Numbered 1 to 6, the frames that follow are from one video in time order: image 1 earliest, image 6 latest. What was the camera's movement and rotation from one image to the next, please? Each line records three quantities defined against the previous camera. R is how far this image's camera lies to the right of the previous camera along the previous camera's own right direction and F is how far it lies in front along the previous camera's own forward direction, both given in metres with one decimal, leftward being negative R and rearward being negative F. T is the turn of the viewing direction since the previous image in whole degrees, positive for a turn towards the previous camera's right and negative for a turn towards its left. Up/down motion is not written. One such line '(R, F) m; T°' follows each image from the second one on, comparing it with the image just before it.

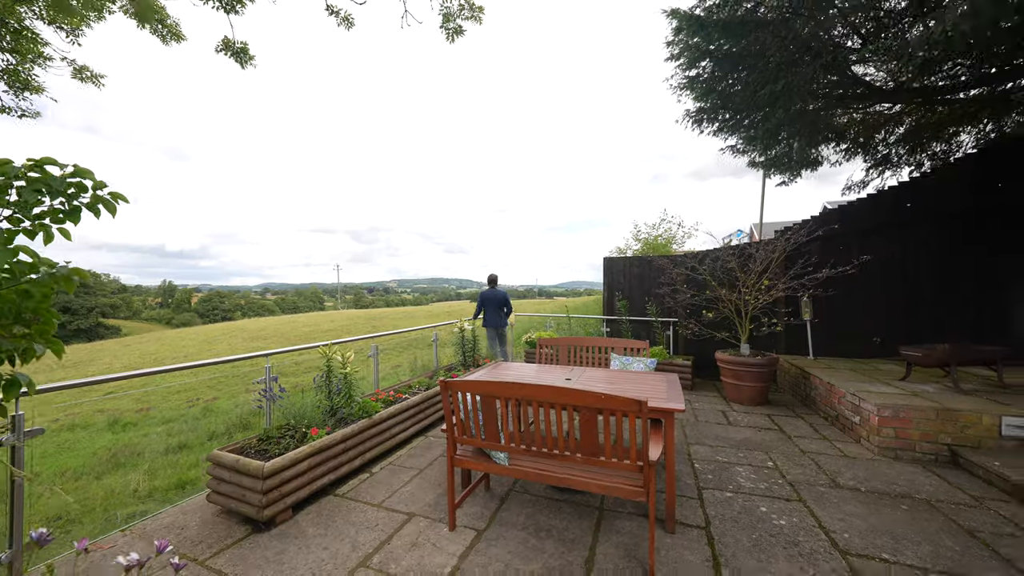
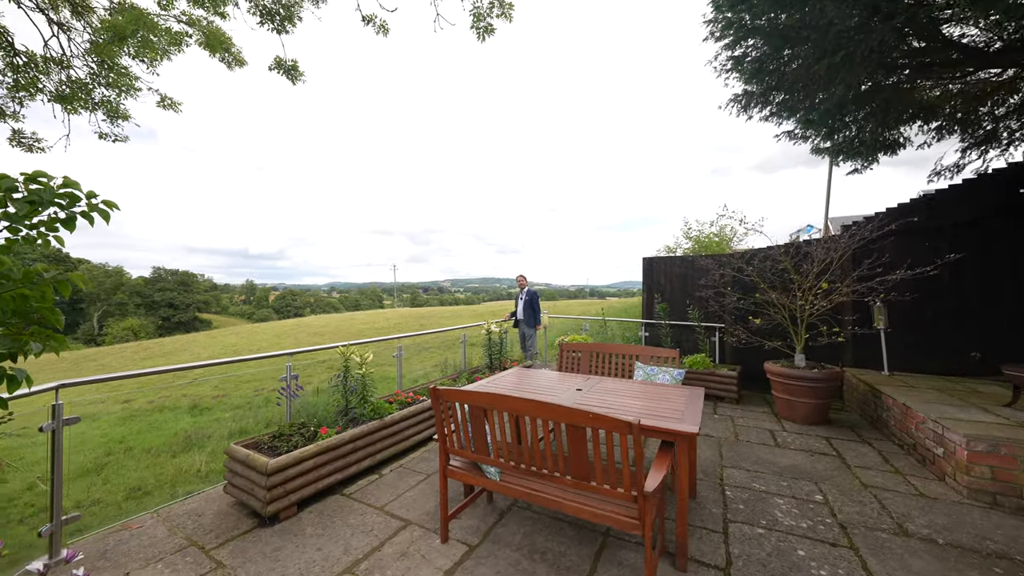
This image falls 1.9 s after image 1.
(+0.3, +0.1) m; -8°
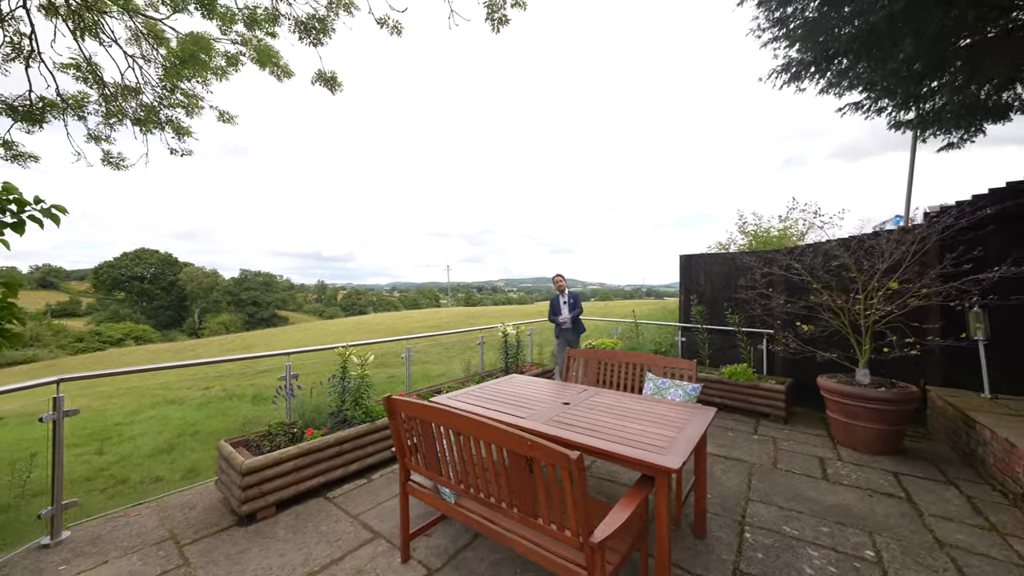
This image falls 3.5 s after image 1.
(+0.5, +0.2) m; -8°
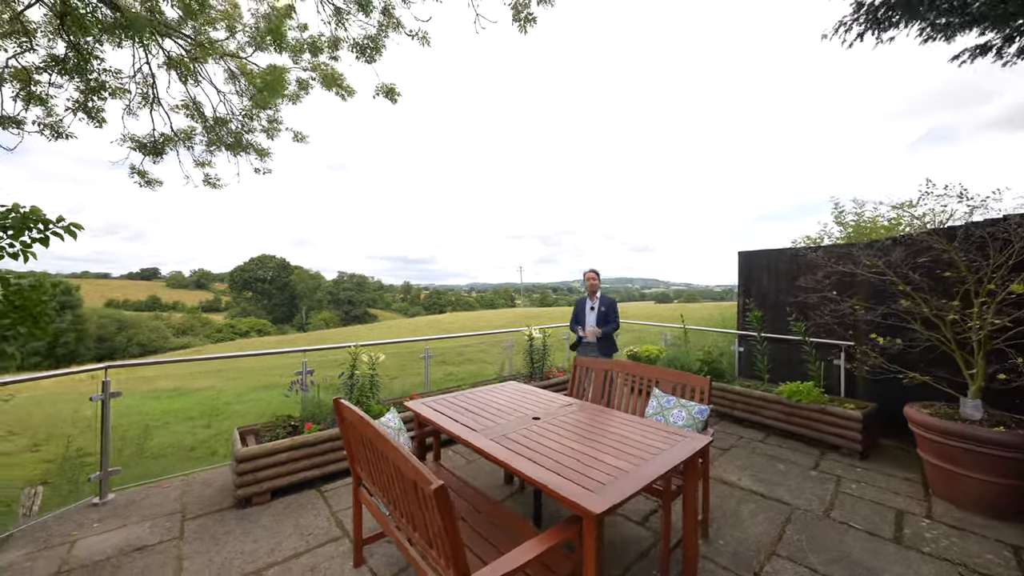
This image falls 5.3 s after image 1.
(+0.6, +0.2) m; -12°
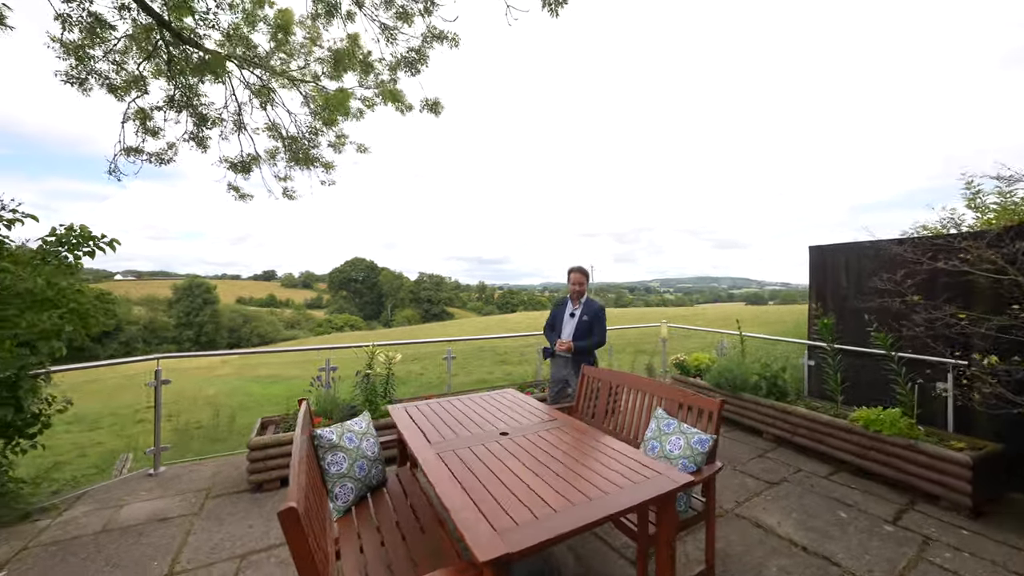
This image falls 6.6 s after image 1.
(+0.6, +0.2) m; -12°
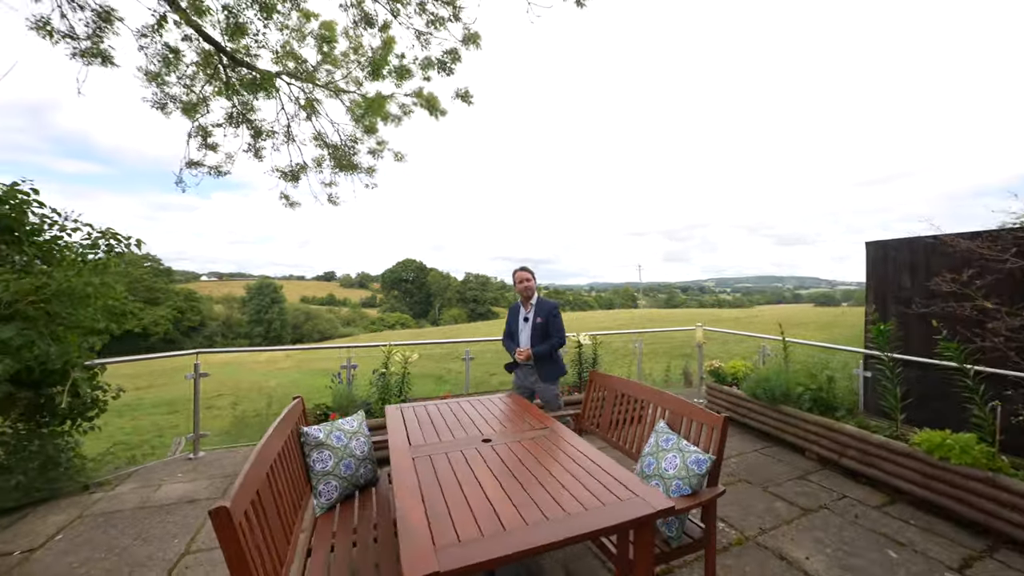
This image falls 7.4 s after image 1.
(+0.3, +0.1) m; -7°
